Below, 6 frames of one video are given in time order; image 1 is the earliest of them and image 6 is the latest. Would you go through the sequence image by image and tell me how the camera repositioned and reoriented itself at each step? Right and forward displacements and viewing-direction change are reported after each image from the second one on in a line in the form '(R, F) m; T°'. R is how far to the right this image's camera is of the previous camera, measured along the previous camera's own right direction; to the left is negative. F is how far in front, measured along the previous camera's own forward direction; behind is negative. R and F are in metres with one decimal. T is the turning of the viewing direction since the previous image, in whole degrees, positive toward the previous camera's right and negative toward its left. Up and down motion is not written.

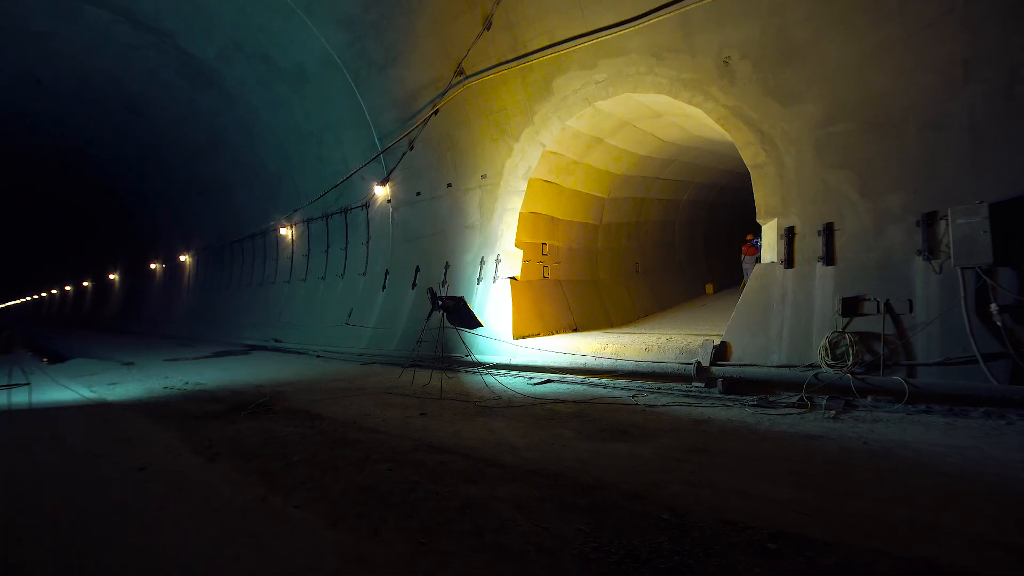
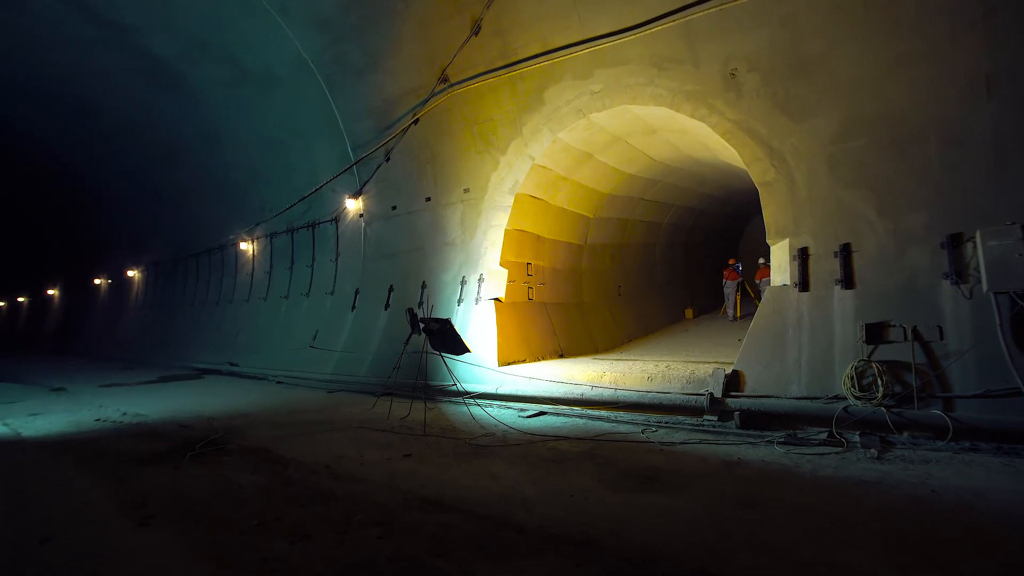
(-0.3, +0.6) m; +4°
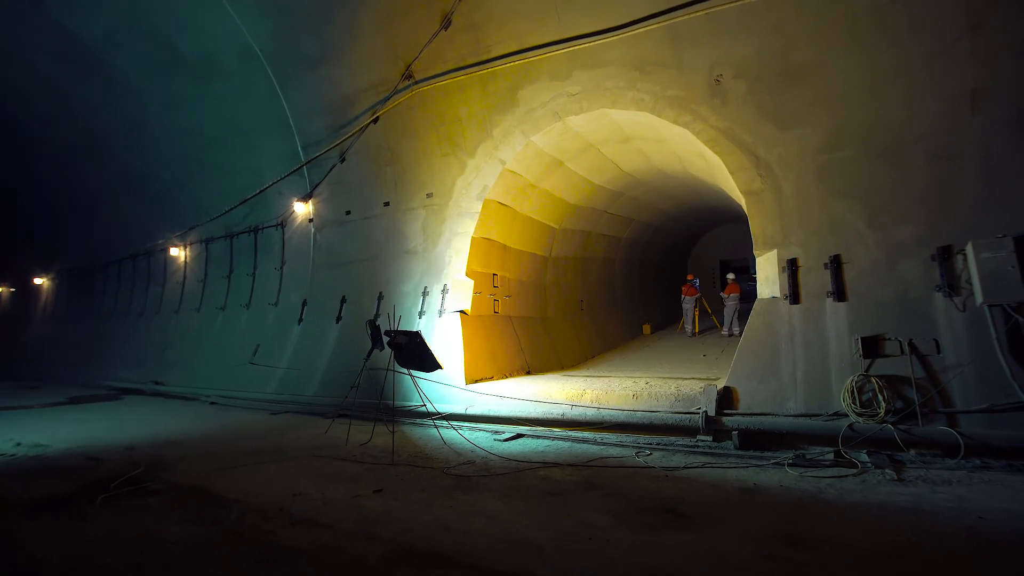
(-0.3, +0.5) m; +6°
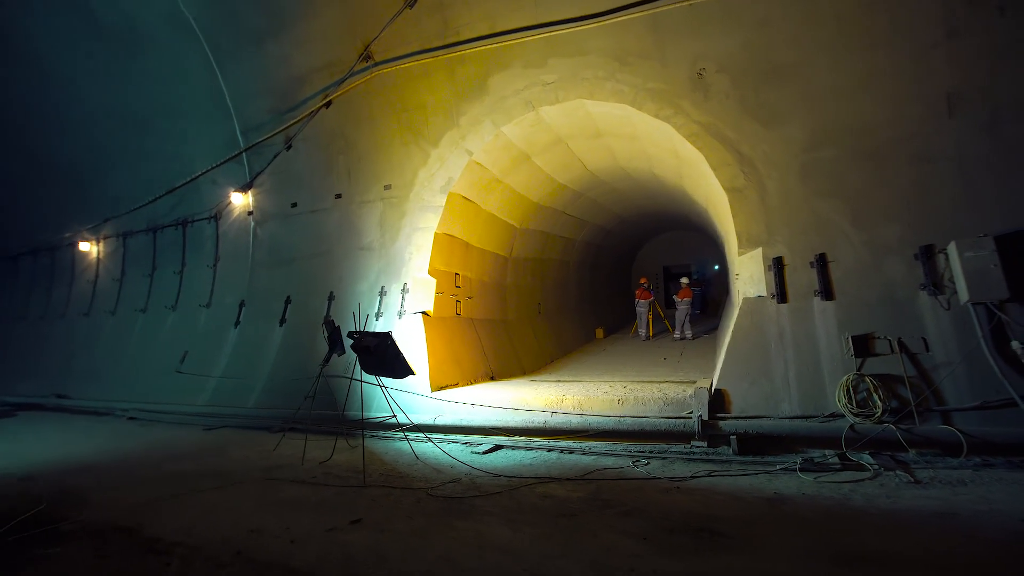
(-0.4, +0.5) m; +7°
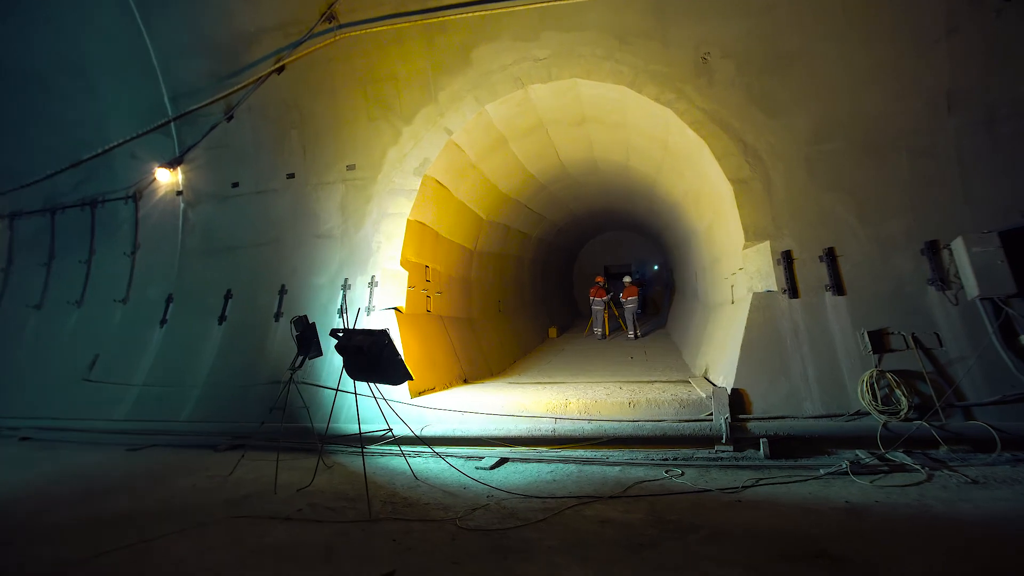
(-0.7, +0.6) m; +8°
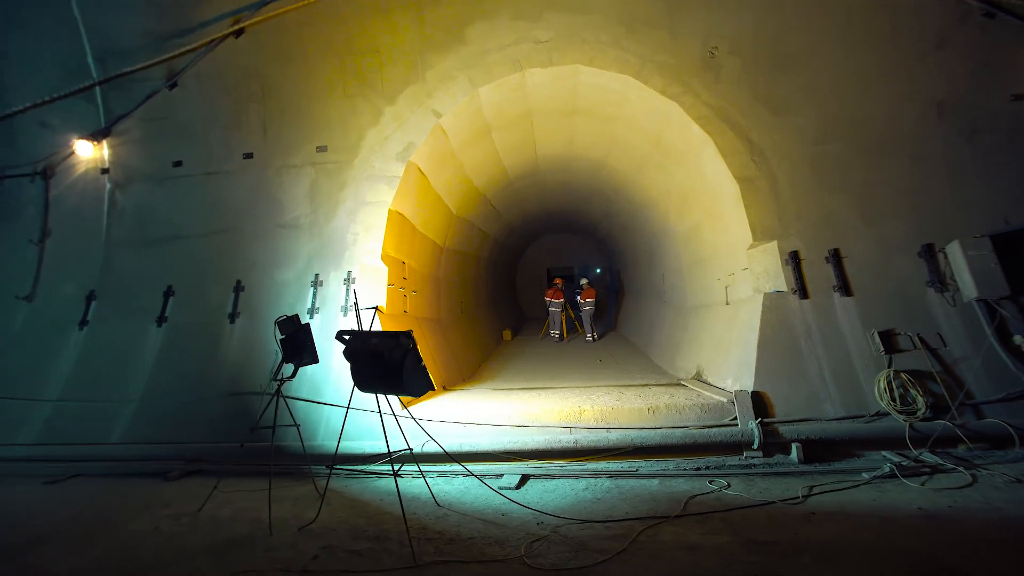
(-0.7, +0.5) m; +8°
